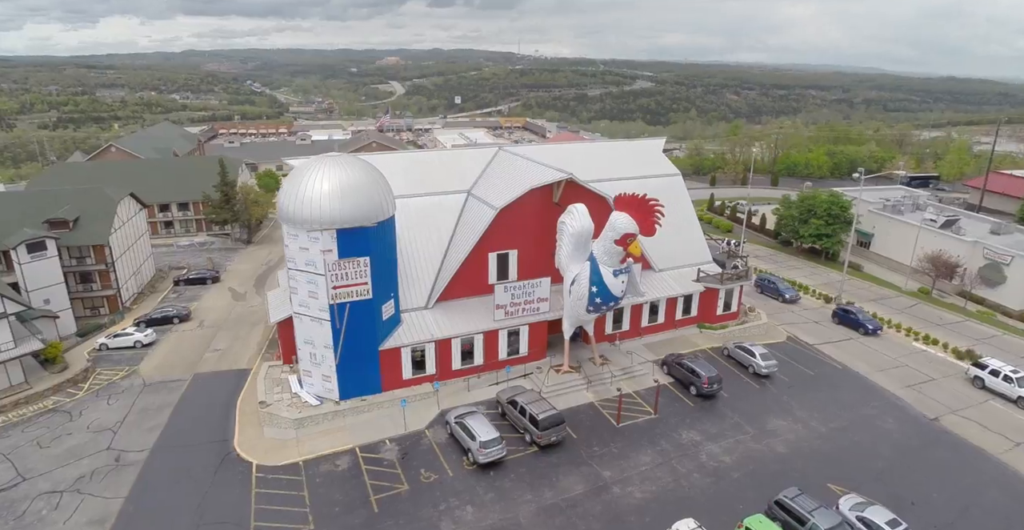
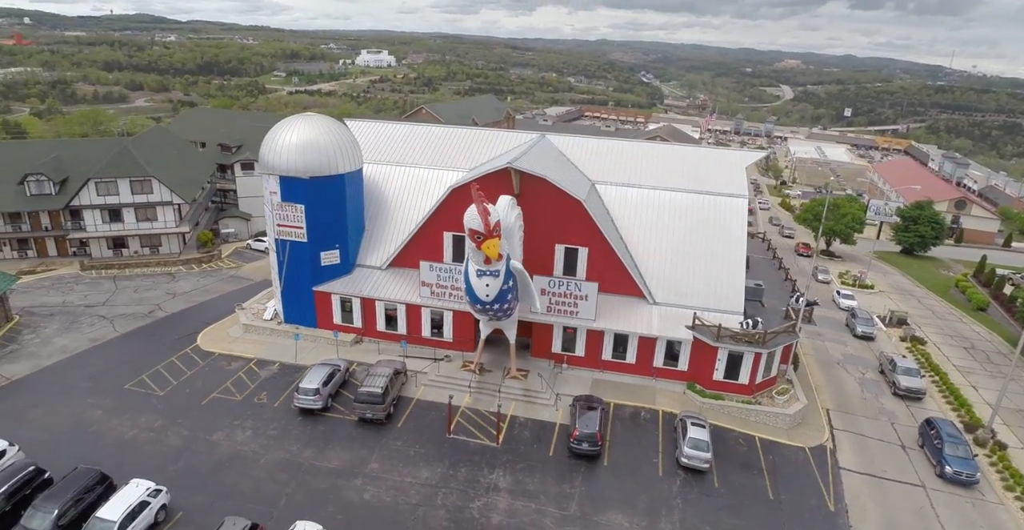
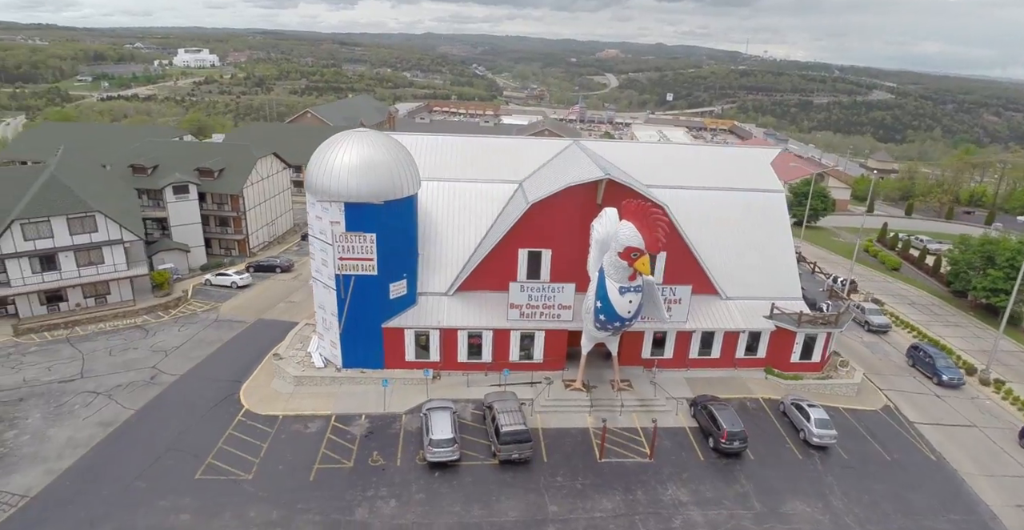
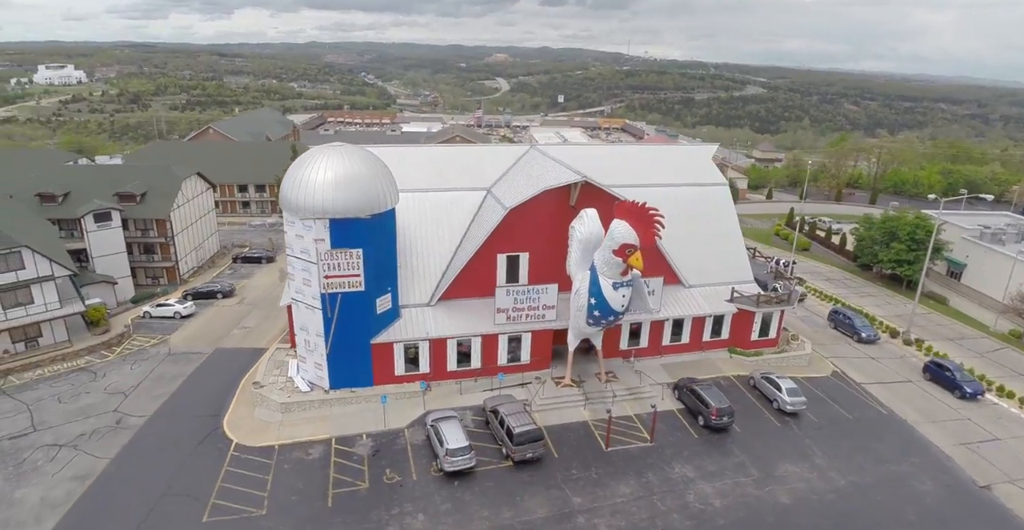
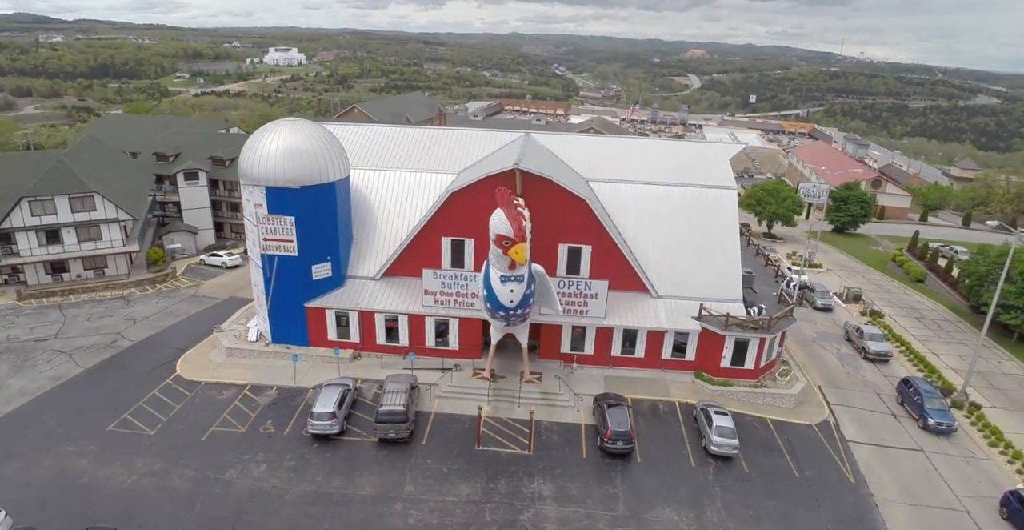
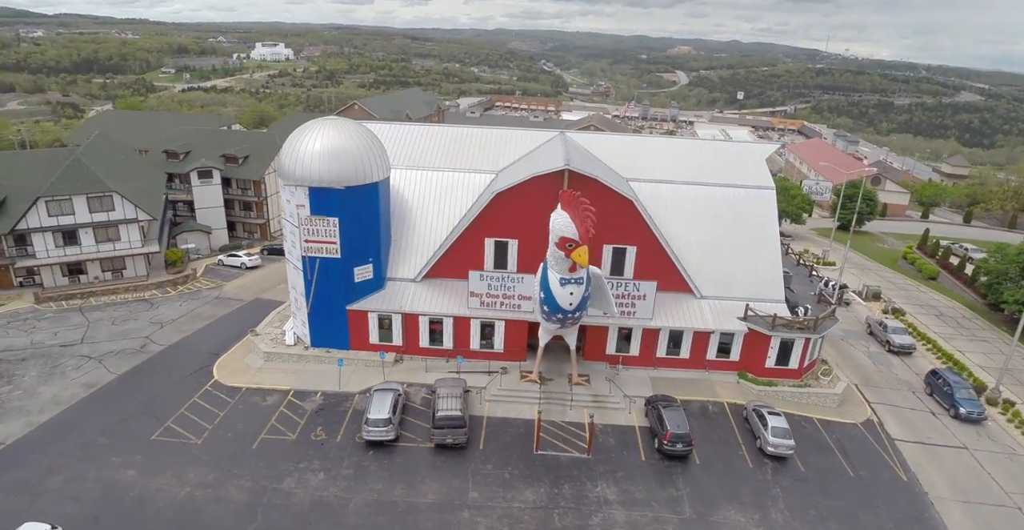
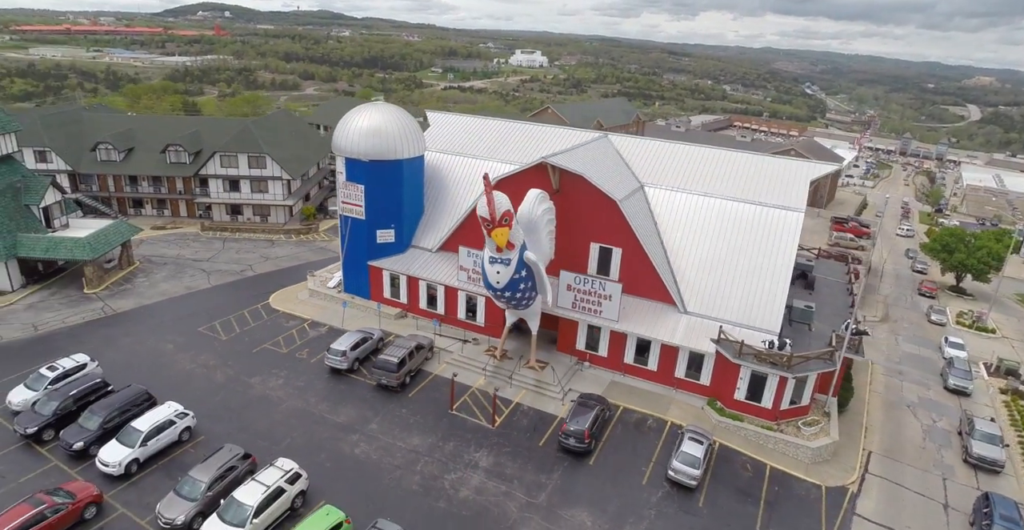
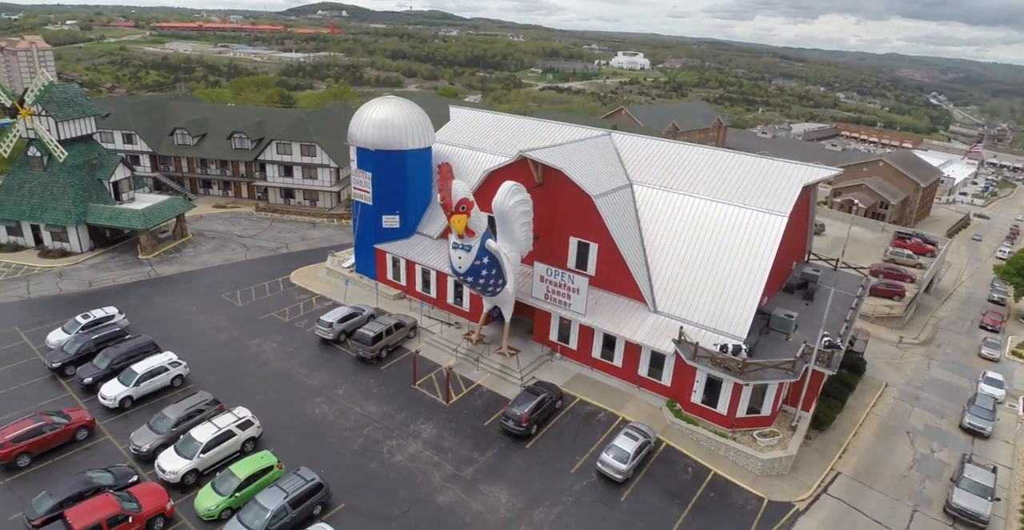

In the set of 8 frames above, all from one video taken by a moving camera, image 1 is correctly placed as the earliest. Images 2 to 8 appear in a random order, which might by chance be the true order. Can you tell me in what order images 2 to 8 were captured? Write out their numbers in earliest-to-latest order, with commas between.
4, 3, 6, 5, 2, 7, 8
